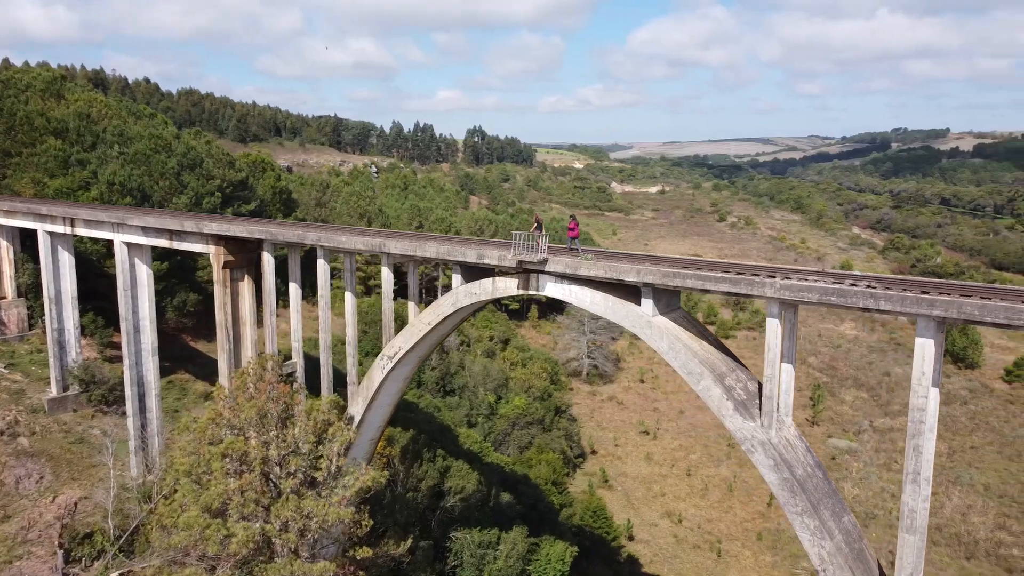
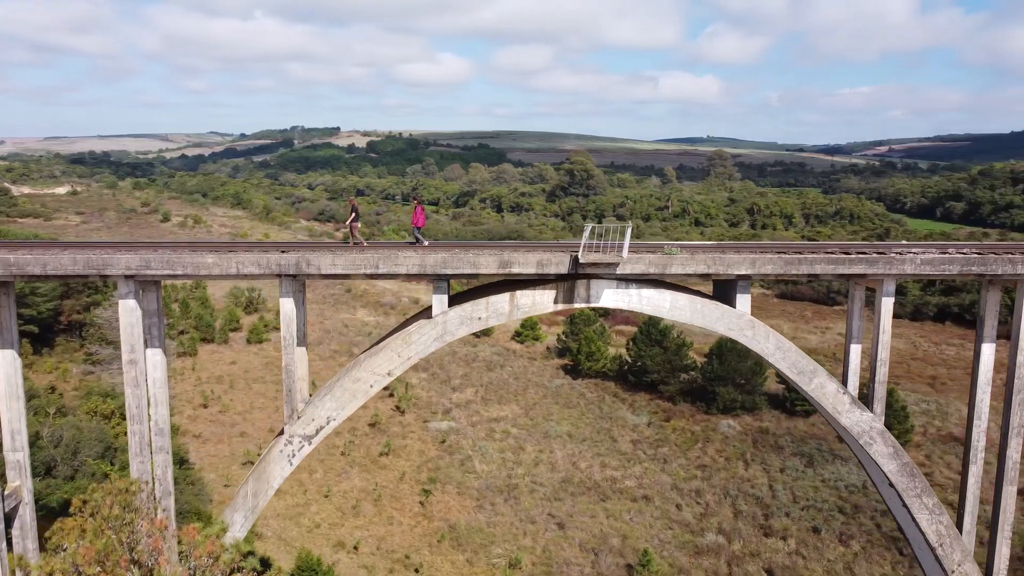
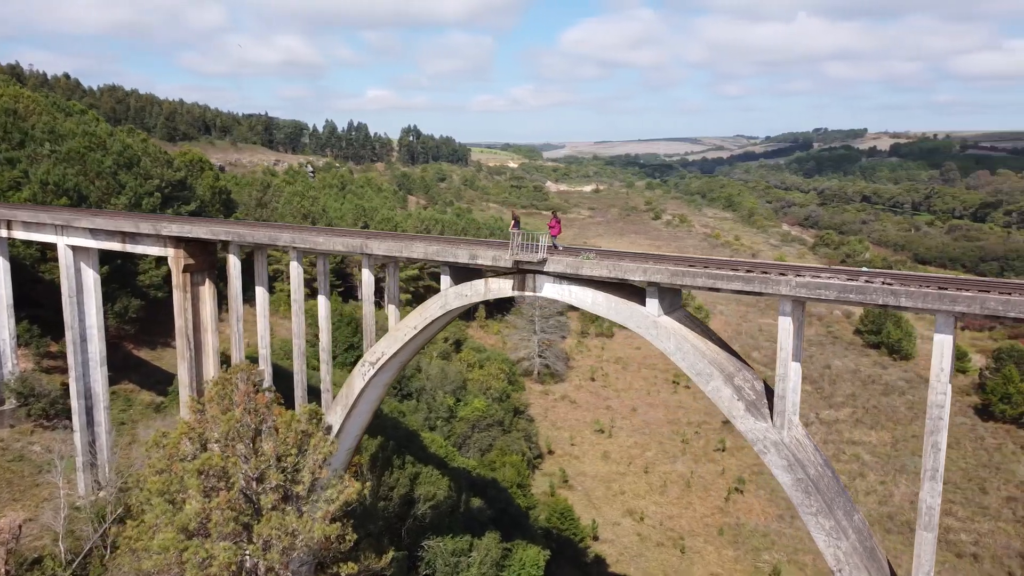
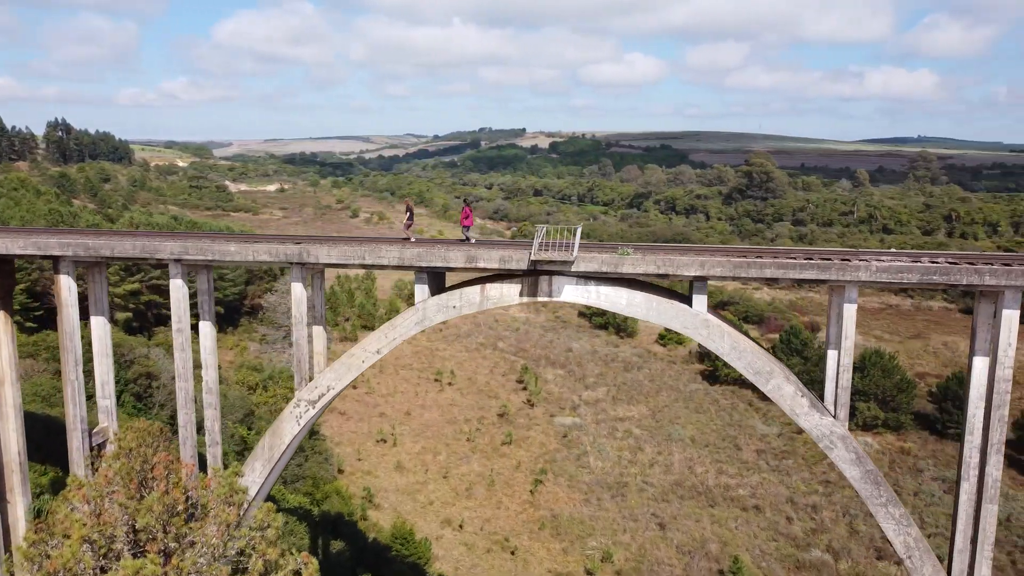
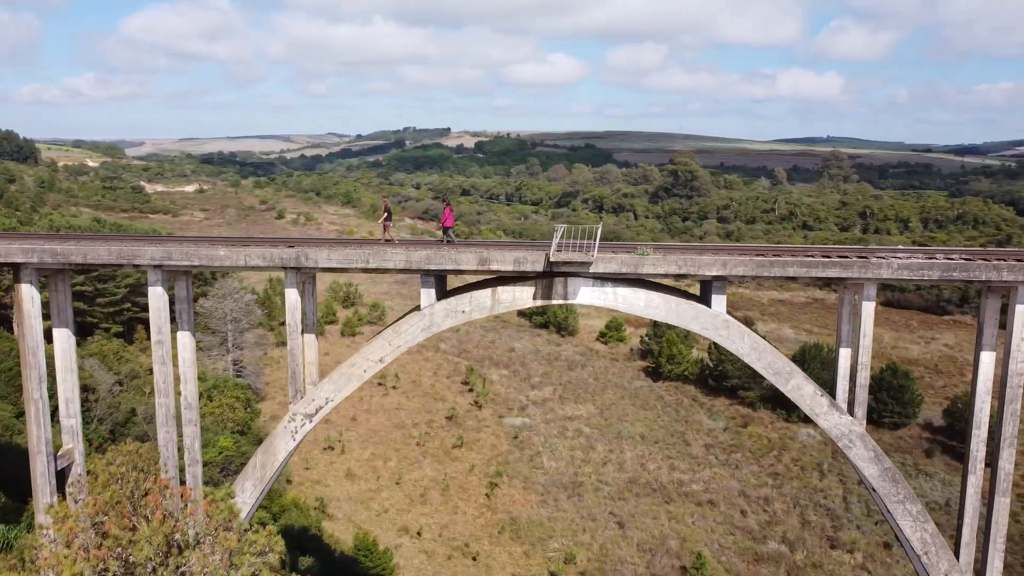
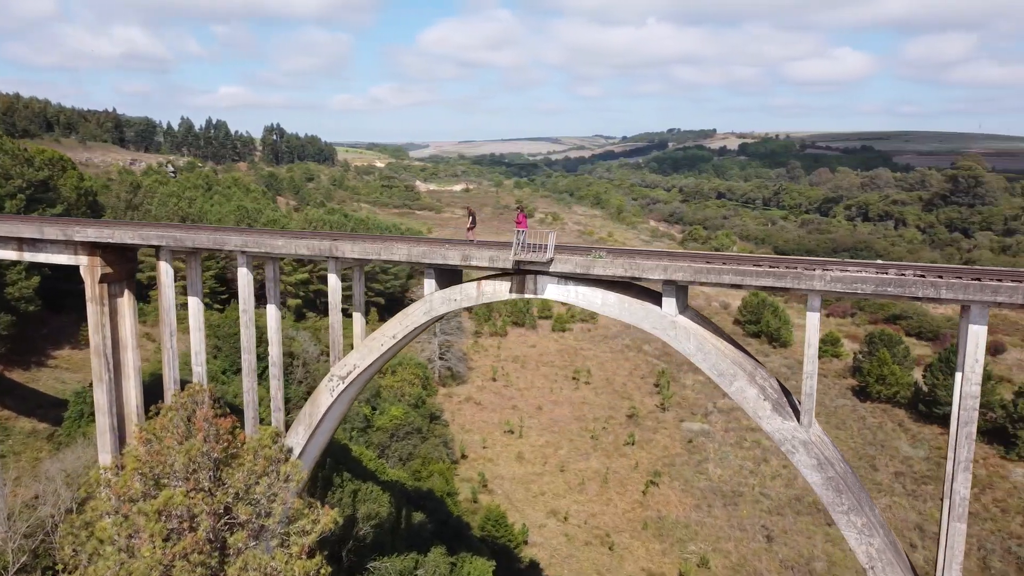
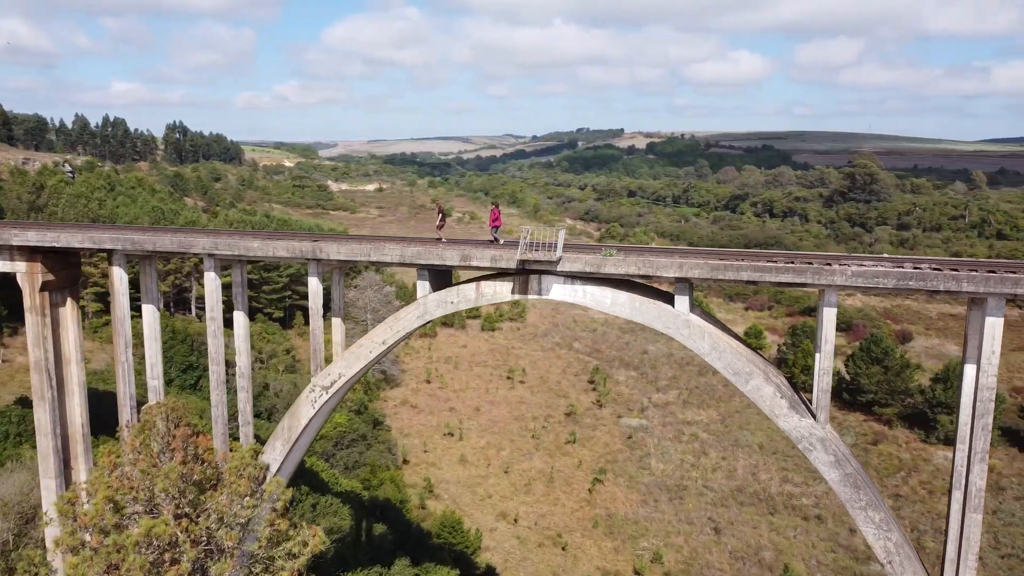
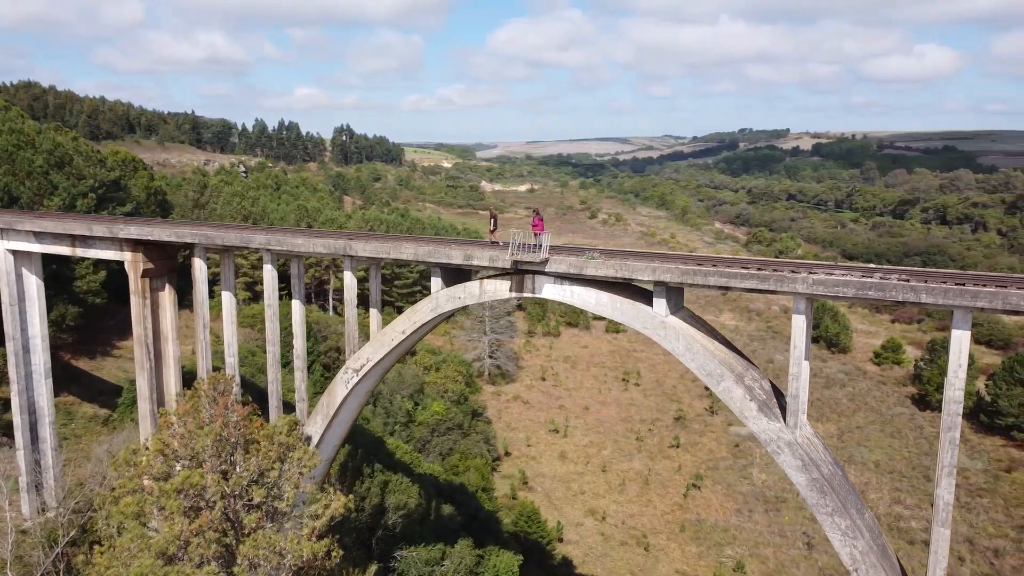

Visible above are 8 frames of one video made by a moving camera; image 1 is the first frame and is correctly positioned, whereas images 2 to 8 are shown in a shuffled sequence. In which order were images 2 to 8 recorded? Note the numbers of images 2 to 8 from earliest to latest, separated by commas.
3, 8, 6, 7, 4, 5, 2
